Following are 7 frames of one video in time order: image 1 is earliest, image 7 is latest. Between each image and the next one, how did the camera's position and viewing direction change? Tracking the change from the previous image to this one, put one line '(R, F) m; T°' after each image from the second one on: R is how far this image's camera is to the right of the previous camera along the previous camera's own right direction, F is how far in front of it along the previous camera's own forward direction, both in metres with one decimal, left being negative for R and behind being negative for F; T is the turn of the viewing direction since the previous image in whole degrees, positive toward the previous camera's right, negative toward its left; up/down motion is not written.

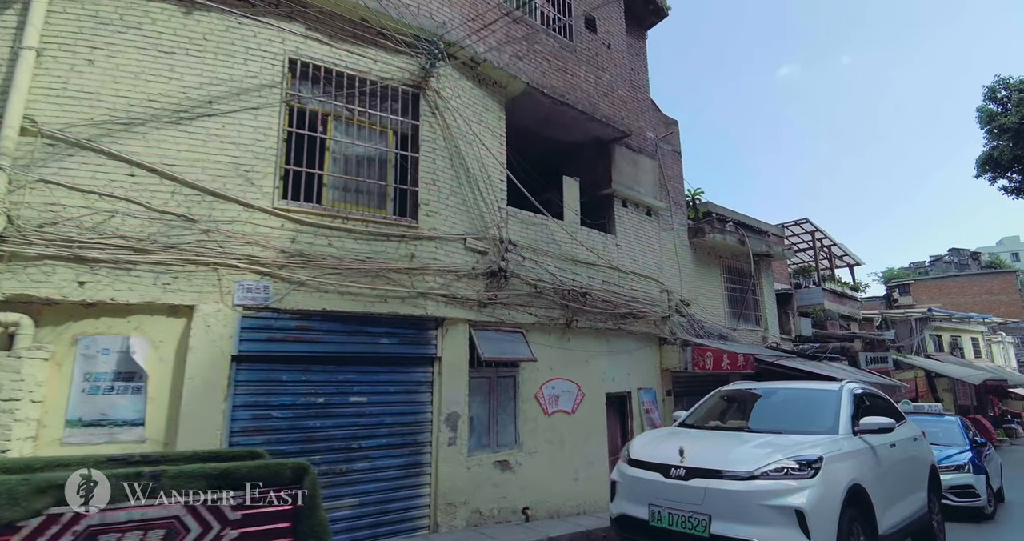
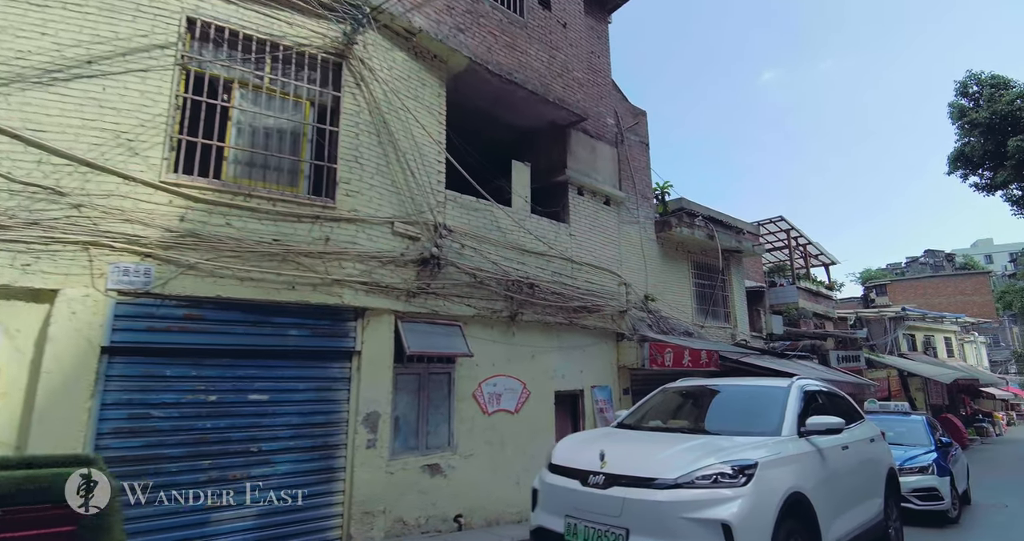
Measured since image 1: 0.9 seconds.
(+0.6, +0.6) m; +1°
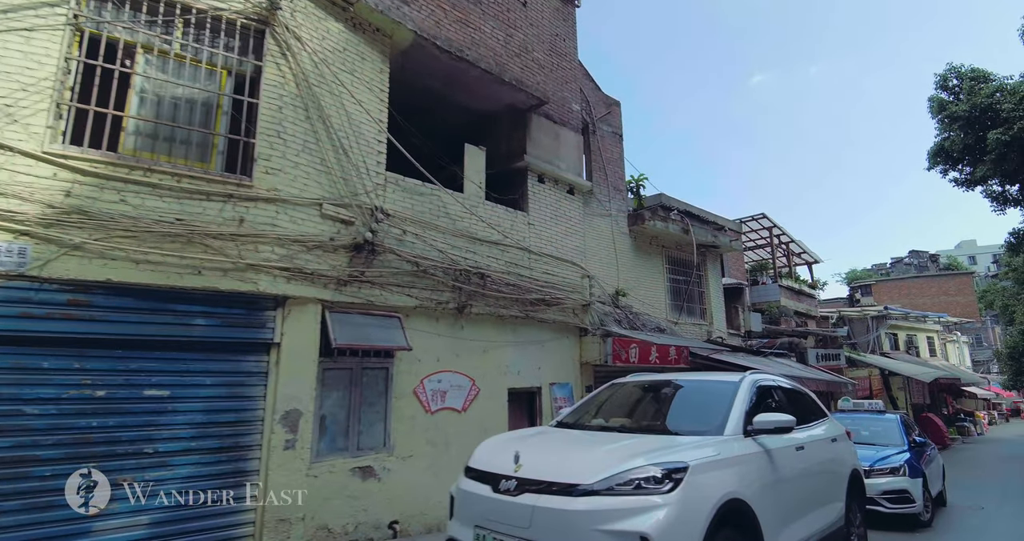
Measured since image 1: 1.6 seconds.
(+0.6, +0.5) m; +1°
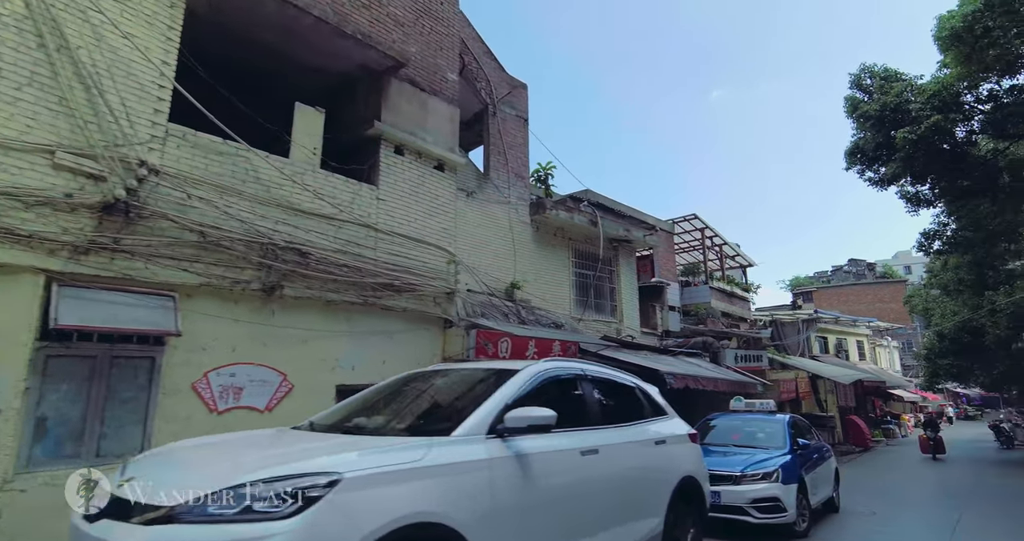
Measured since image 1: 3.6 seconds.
(+1.6, +0.9) m; +4°
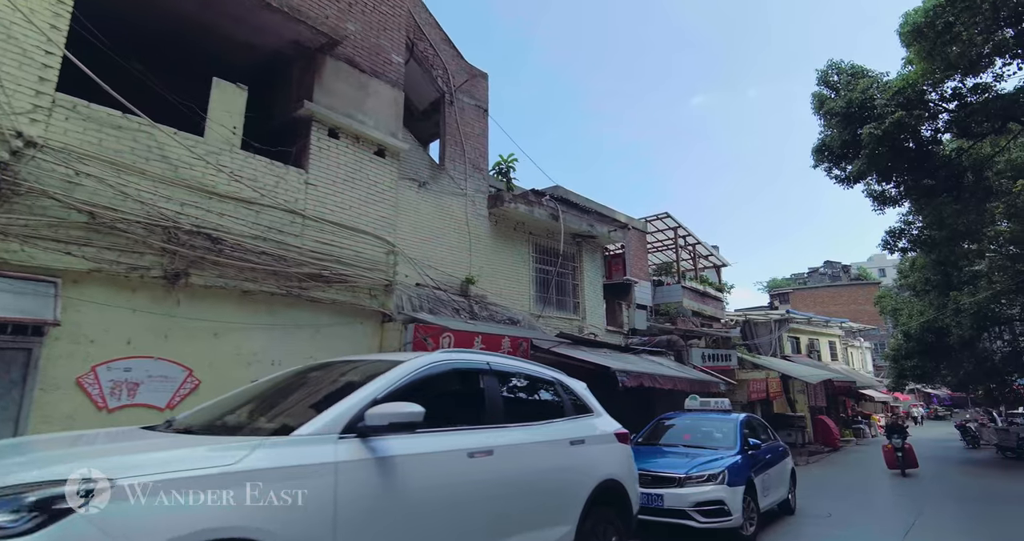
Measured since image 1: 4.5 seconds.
(+0.6, +0.4) m; +2°
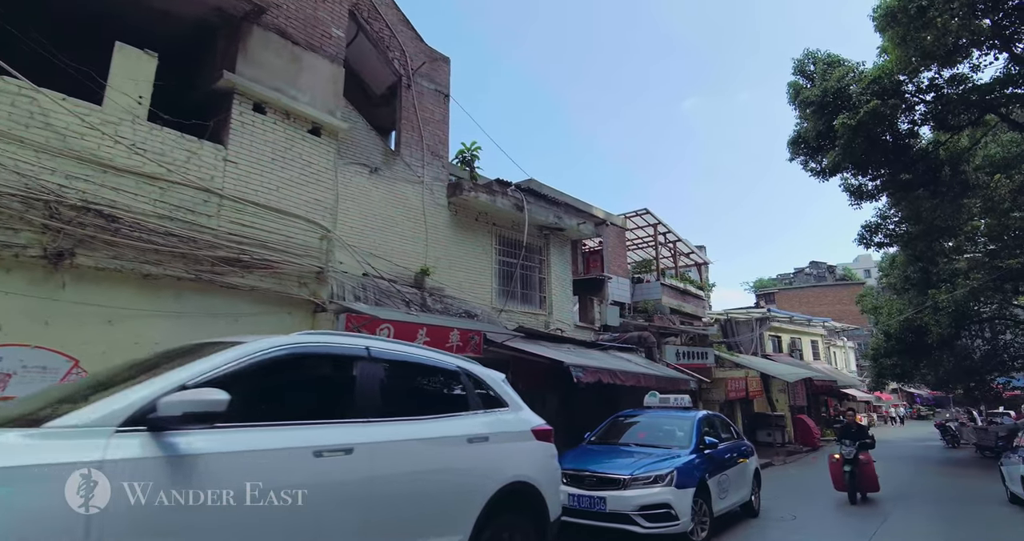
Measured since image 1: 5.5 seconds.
(+0.7, +0.5) m; +1°
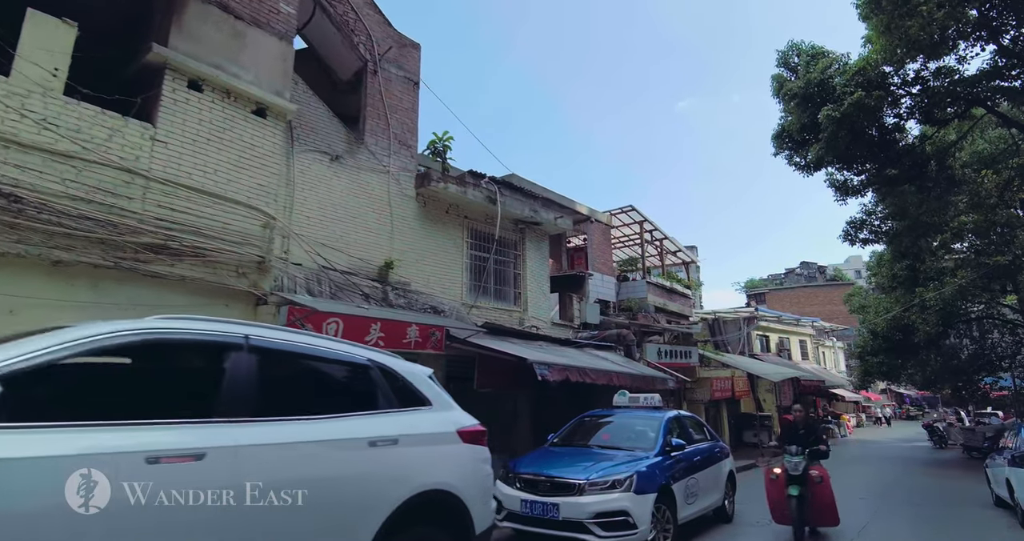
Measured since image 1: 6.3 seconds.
(+0.5, +0.4) m; +1°
